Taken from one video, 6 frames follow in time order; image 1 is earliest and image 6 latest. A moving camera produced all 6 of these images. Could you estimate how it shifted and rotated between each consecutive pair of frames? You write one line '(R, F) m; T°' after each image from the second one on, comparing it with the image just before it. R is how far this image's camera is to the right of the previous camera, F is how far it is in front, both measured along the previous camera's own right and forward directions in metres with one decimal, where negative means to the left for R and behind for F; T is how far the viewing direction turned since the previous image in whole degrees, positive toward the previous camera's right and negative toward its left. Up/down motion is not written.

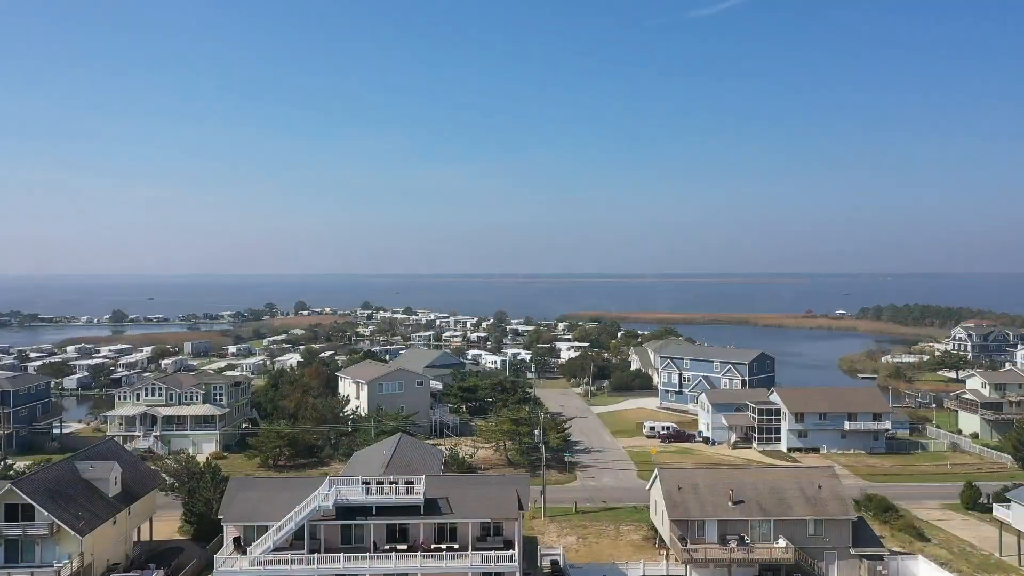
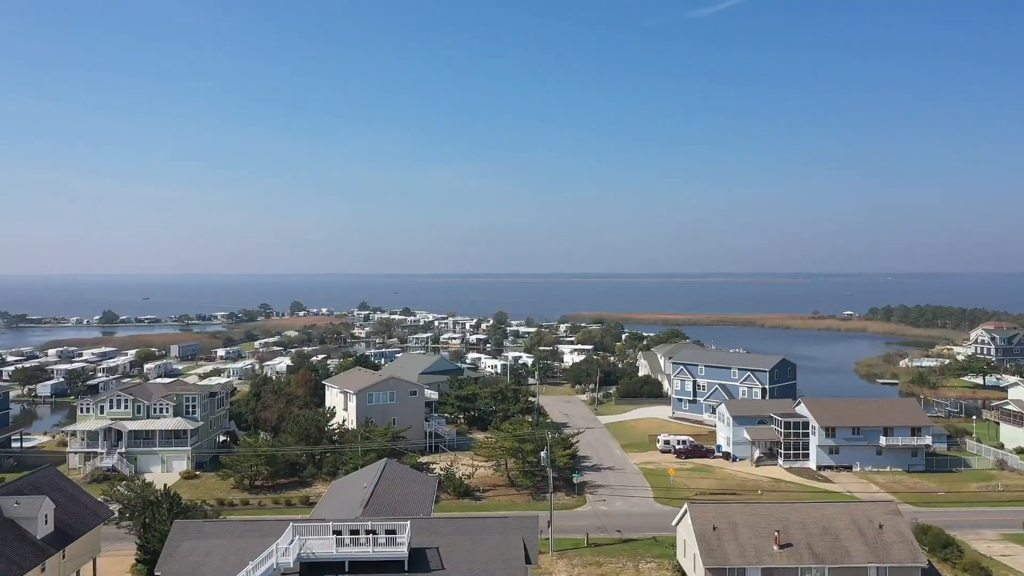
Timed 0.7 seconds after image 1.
(-0.1, +2.5) m; 0°
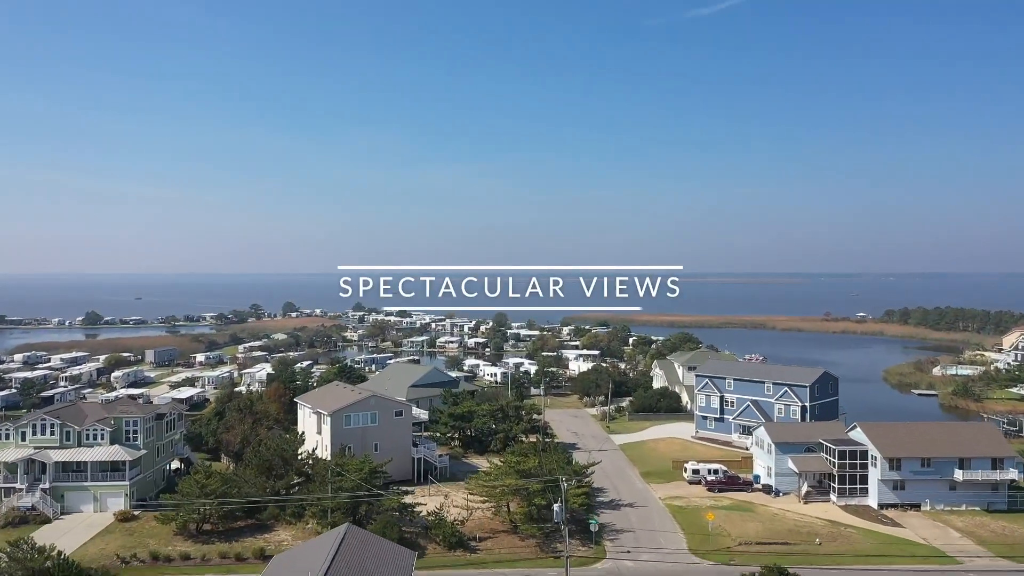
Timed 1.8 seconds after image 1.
(-0.1, +4.1) m; 0°
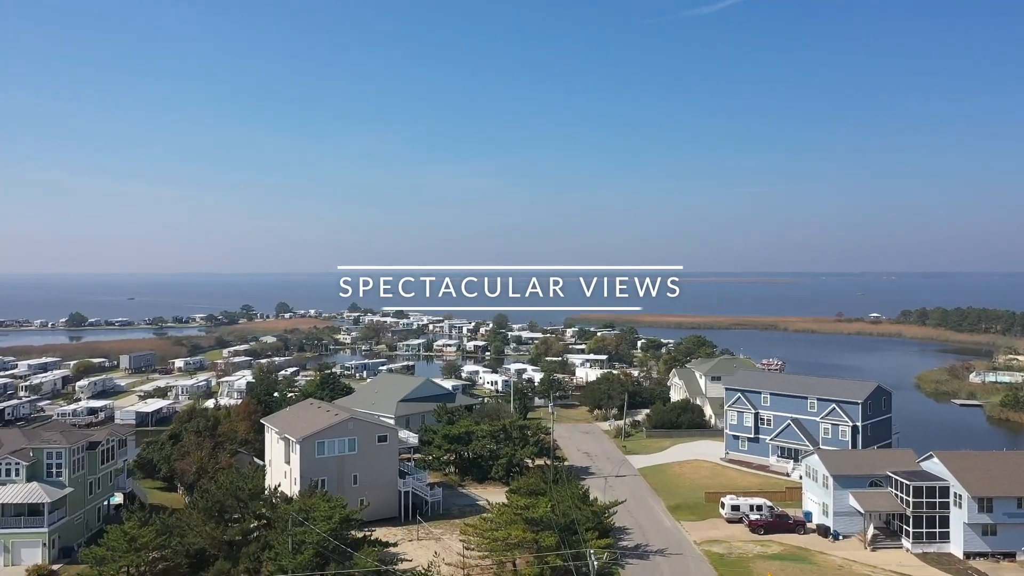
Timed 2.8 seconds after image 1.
(-0.1, +3.8) m; 0°
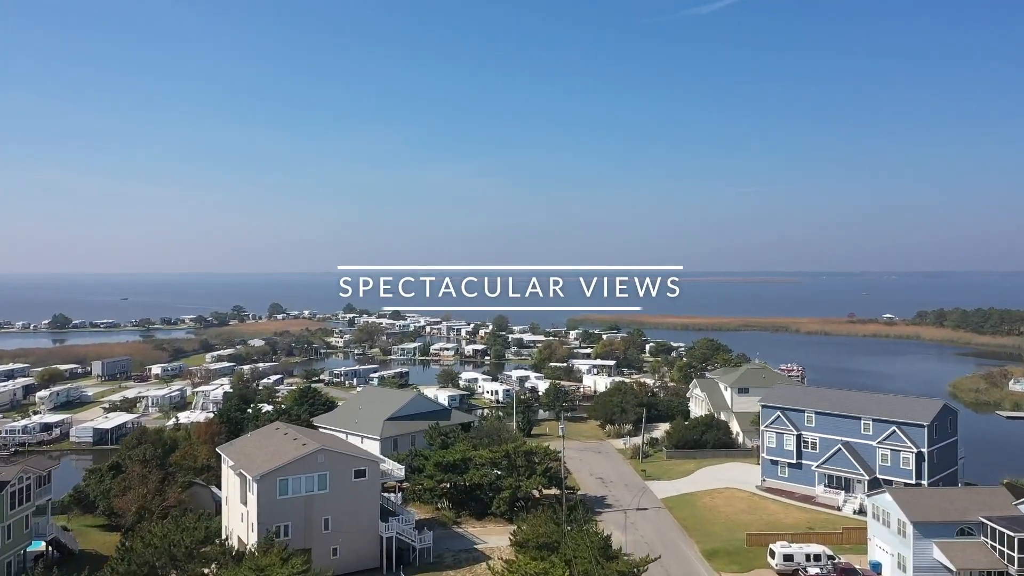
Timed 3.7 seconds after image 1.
(-0.1, +3.5) m; 0°
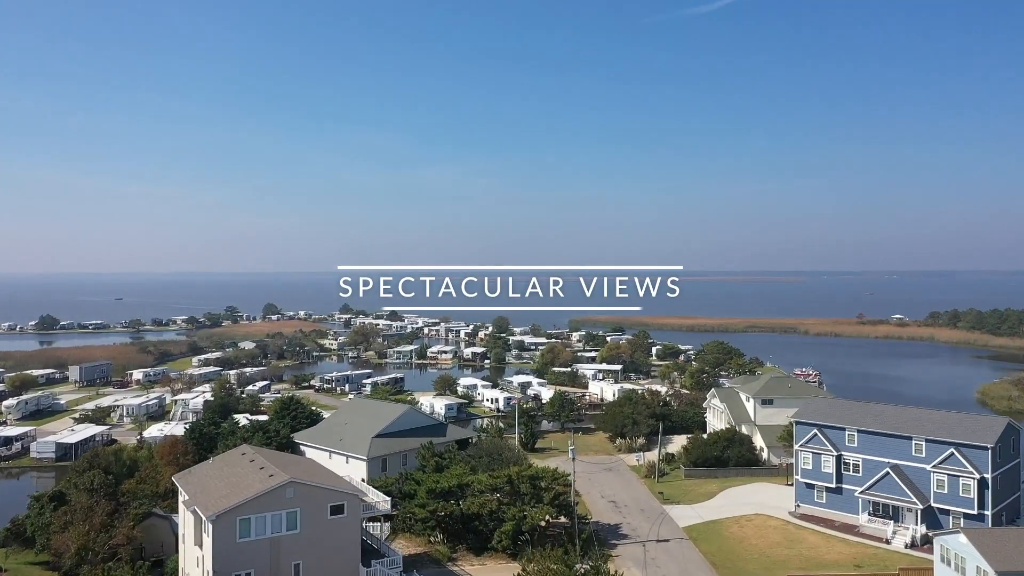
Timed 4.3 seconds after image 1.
(-0.1, +2.5) m; 0°
